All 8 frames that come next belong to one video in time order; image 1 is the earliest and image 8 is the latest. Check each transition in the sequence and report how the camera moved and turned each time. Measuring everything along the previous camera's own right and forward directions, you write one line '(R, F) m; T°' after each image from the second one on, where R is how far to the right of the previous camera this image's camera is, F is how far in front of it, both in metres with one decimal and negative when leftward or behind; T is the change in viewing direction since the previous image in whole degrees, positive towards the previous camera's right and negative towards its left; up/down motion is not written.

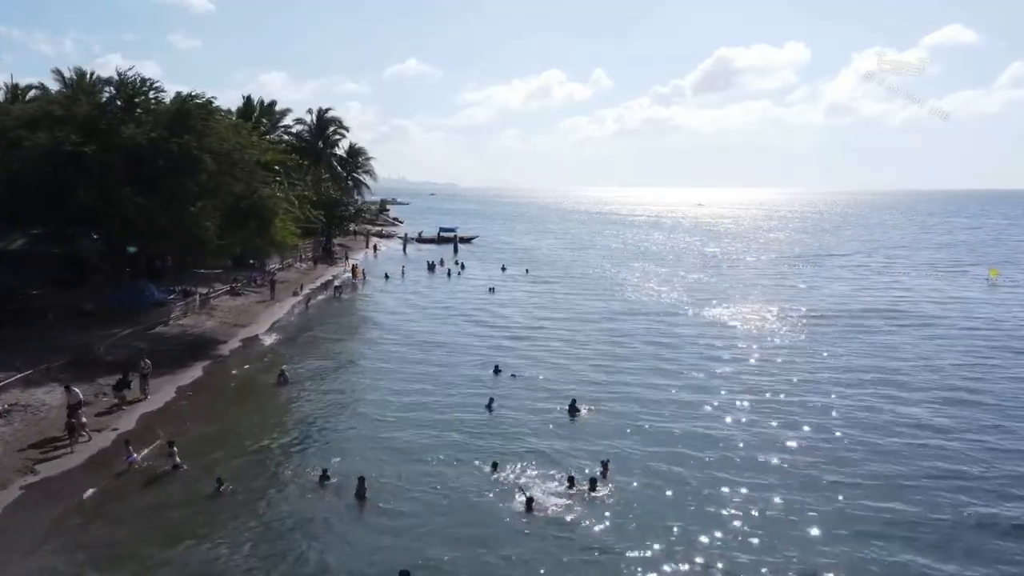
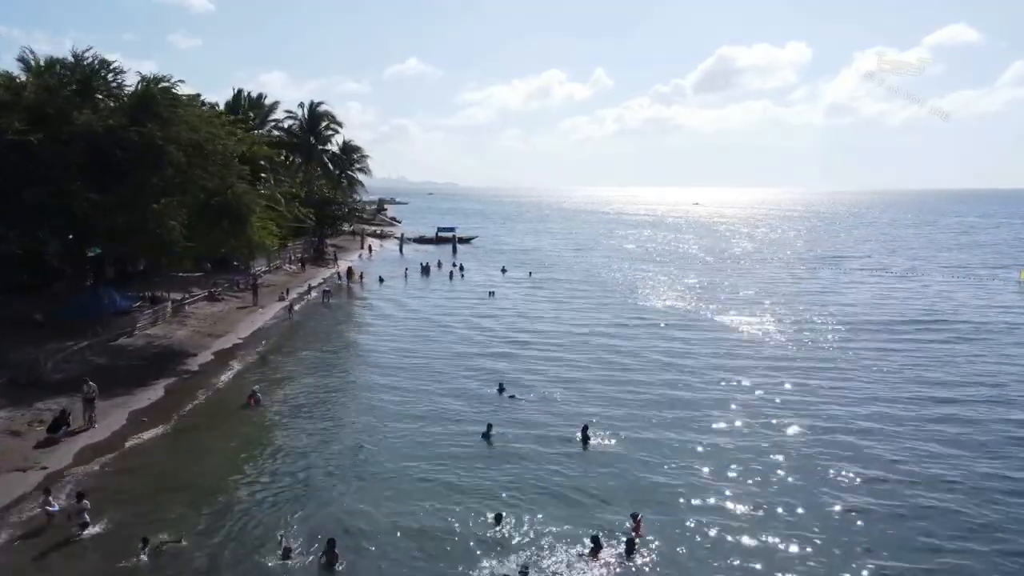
(-0.1, +3.6) m; 0°
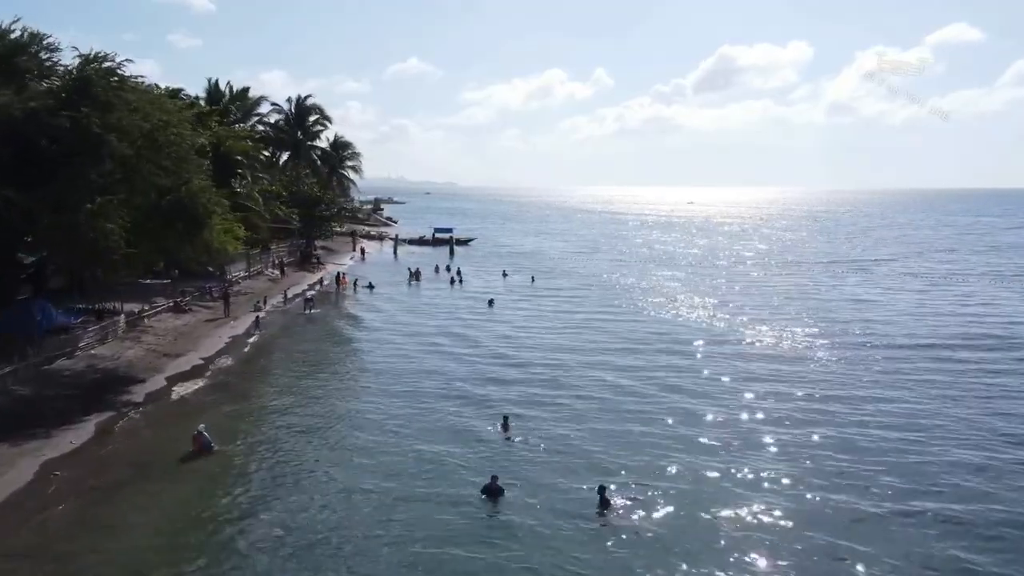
(-0.1, +4.6) m; 0°
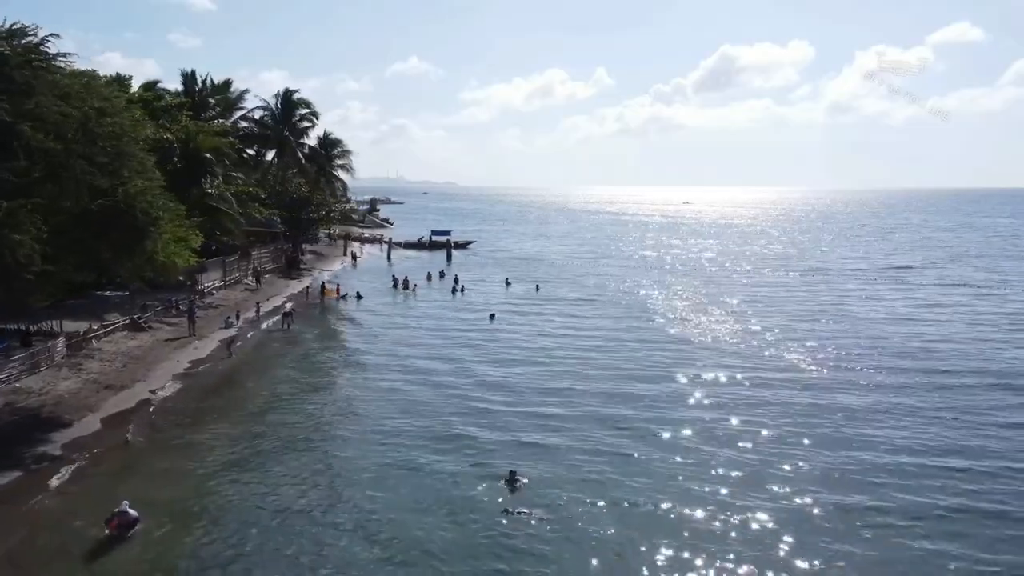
(-0.2, +4.7) m; 0°
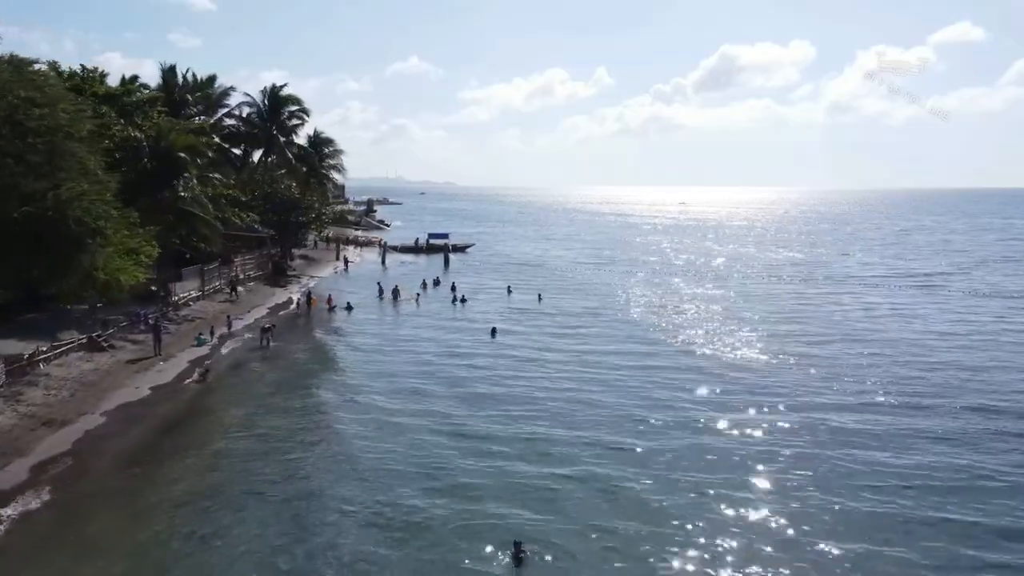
(-0.1, +3.5) m; 0°
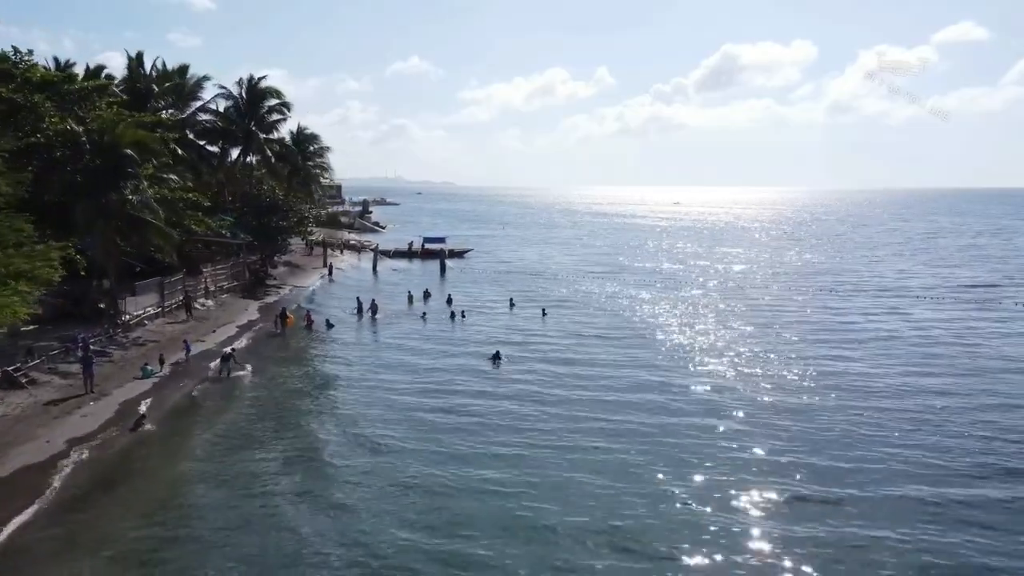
(-0.2, +5.3) m; 0°
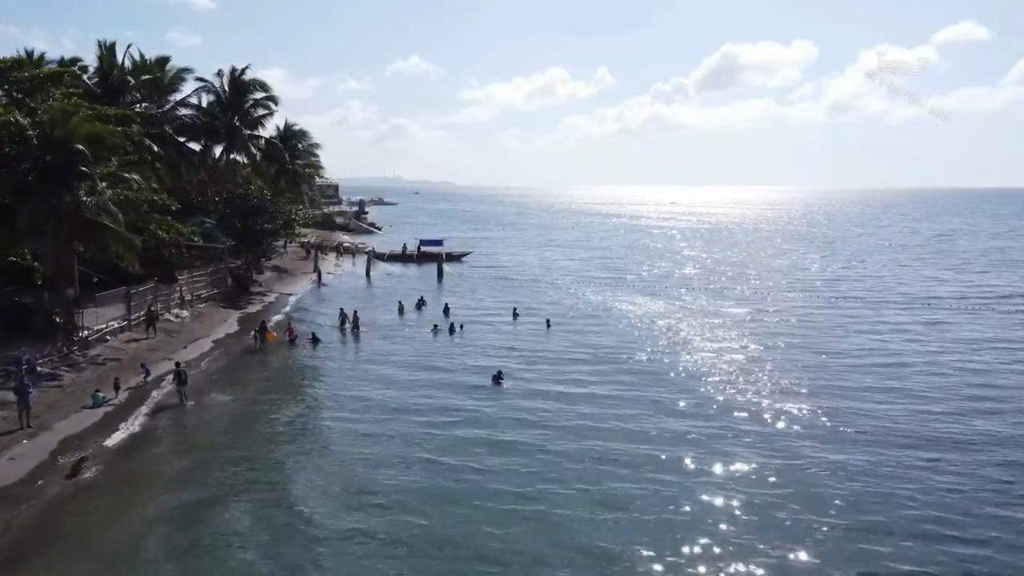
(-0.2, +3.6) m; 0°
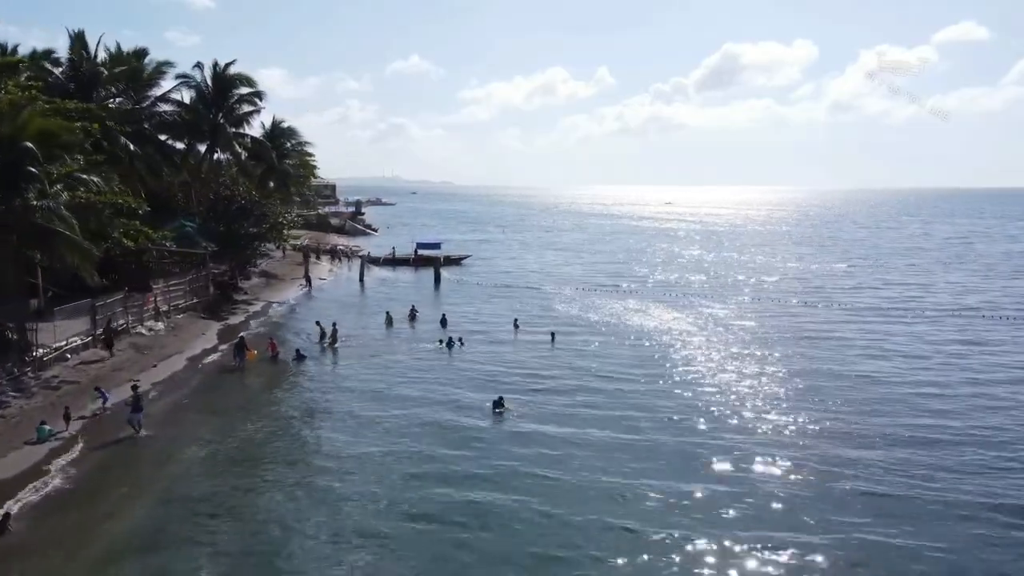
(-0.1, +3.0) m; 0°
